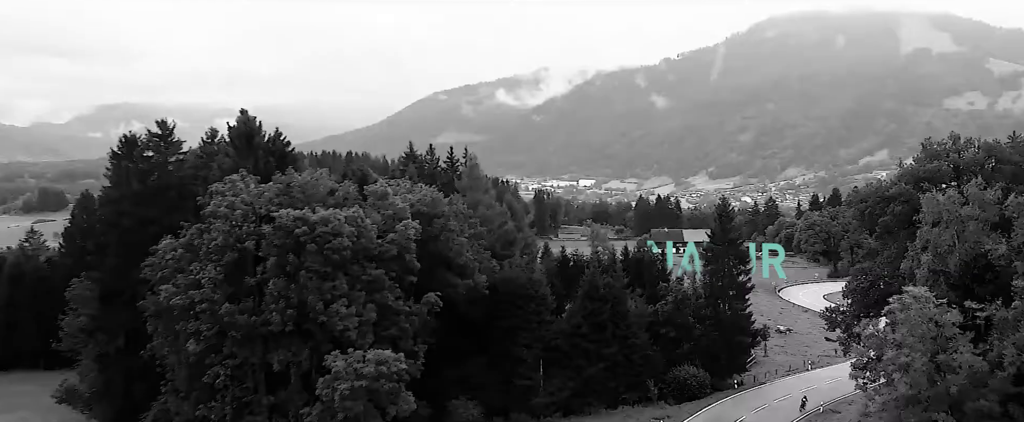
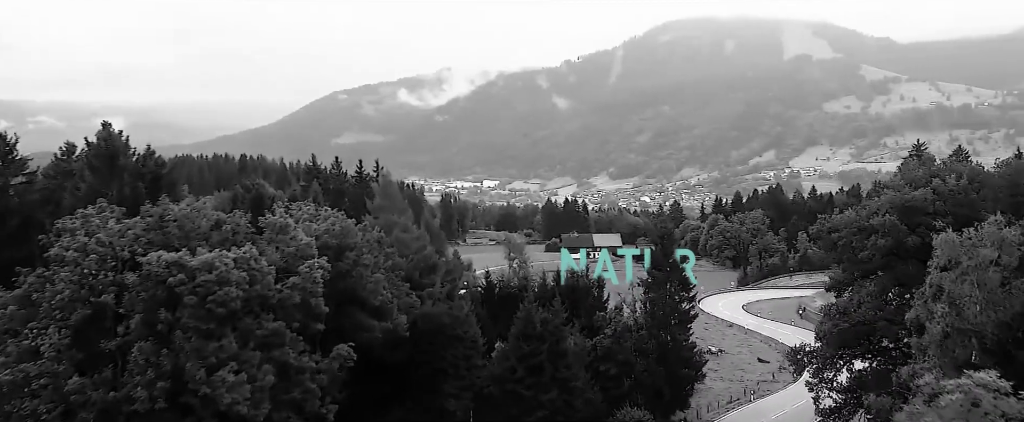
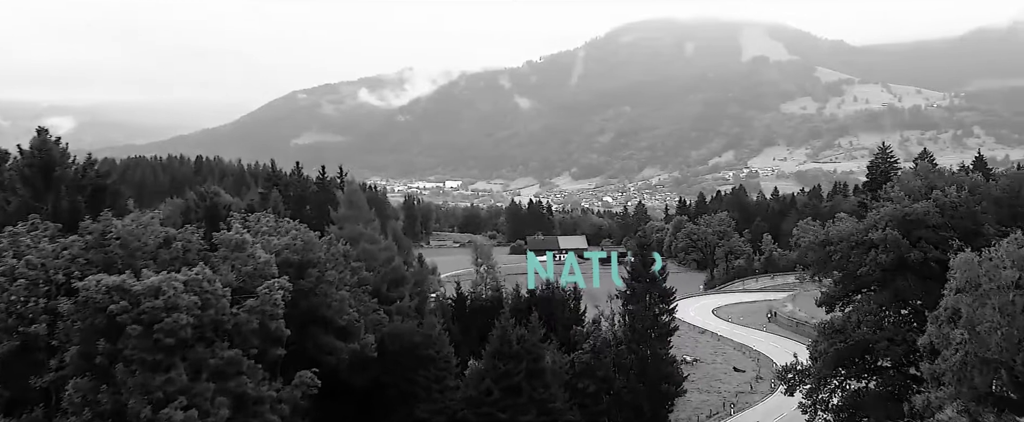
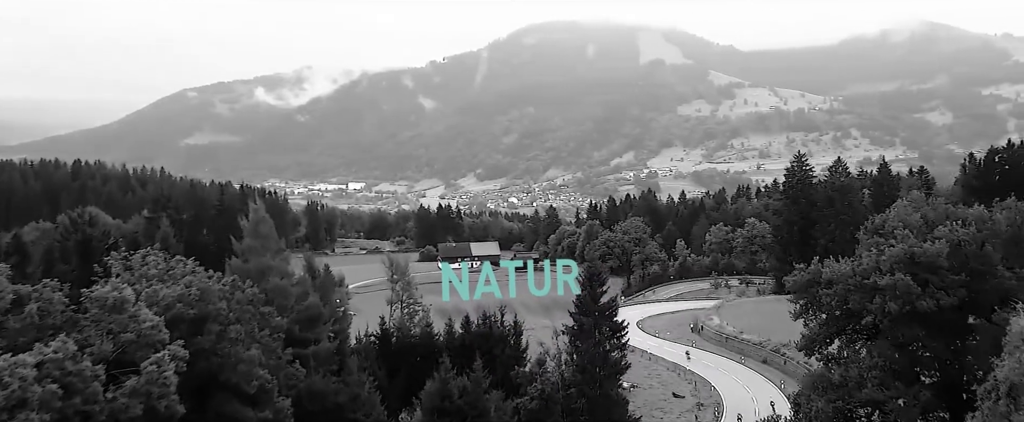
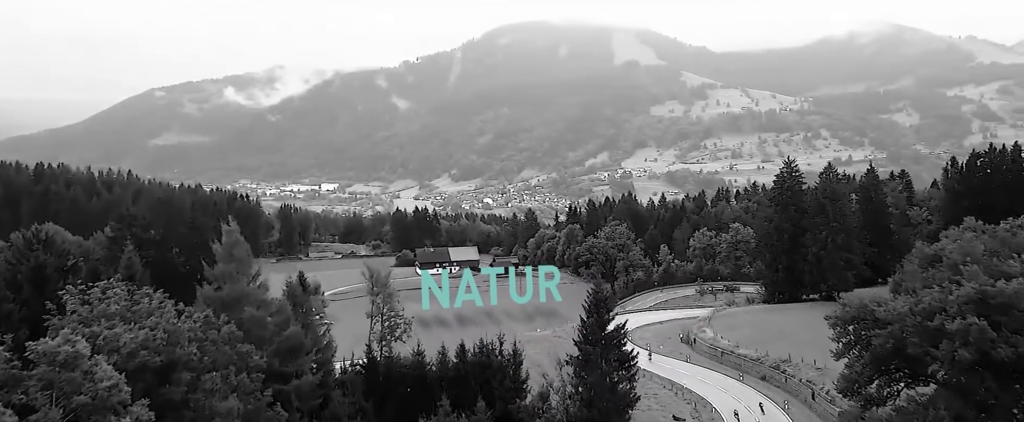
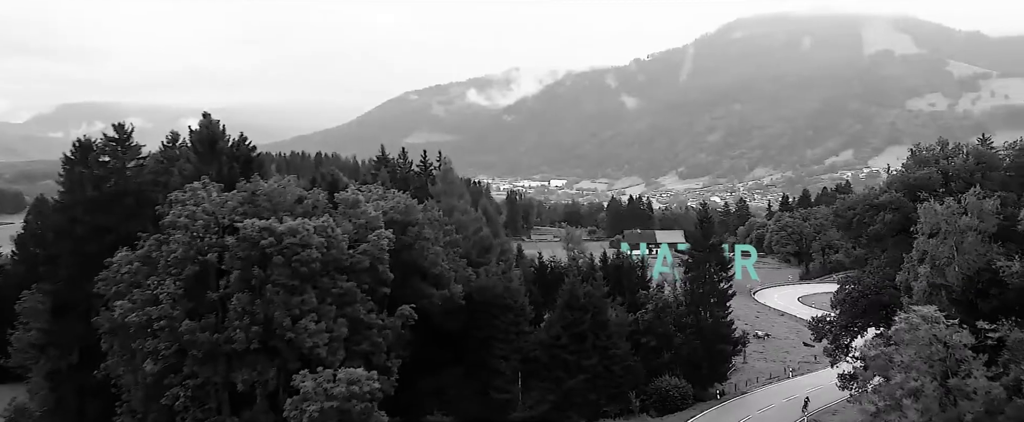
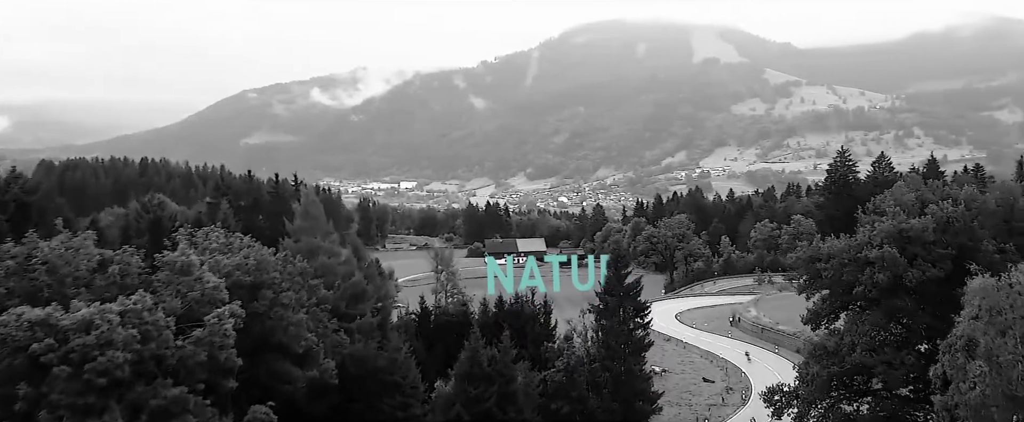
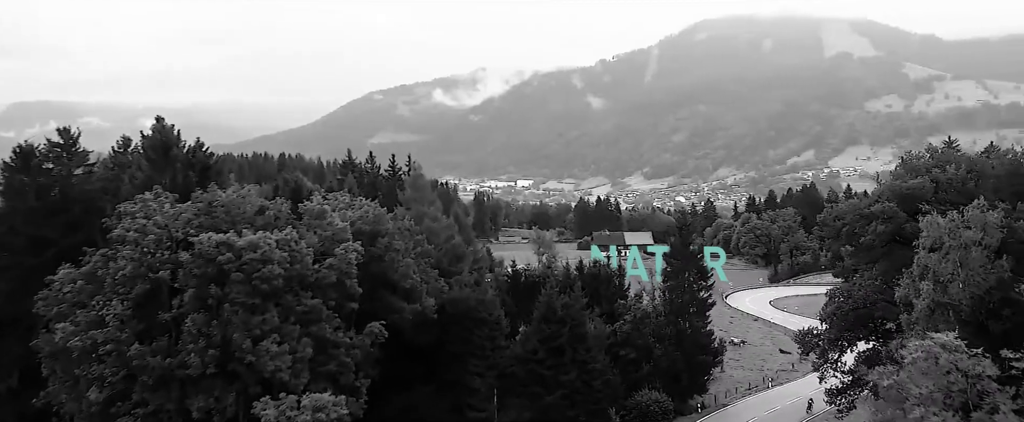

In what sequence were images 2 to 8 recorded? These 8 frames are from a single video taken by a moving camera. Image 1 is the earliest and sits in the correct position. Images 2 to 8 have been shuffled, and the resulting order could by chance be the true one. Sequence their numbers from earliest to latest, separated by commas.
6, 8, 2, 3, 7, 4, 5
